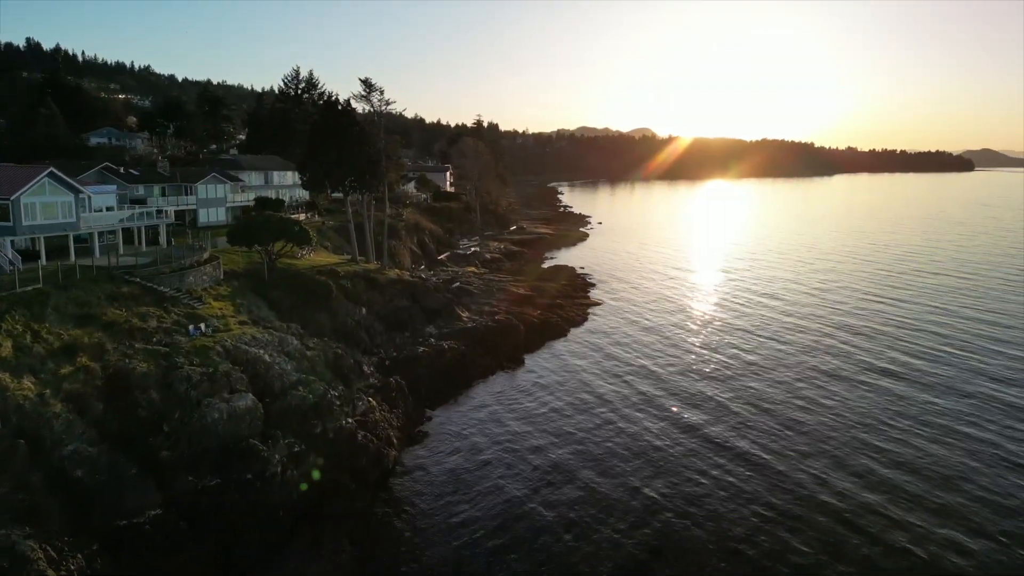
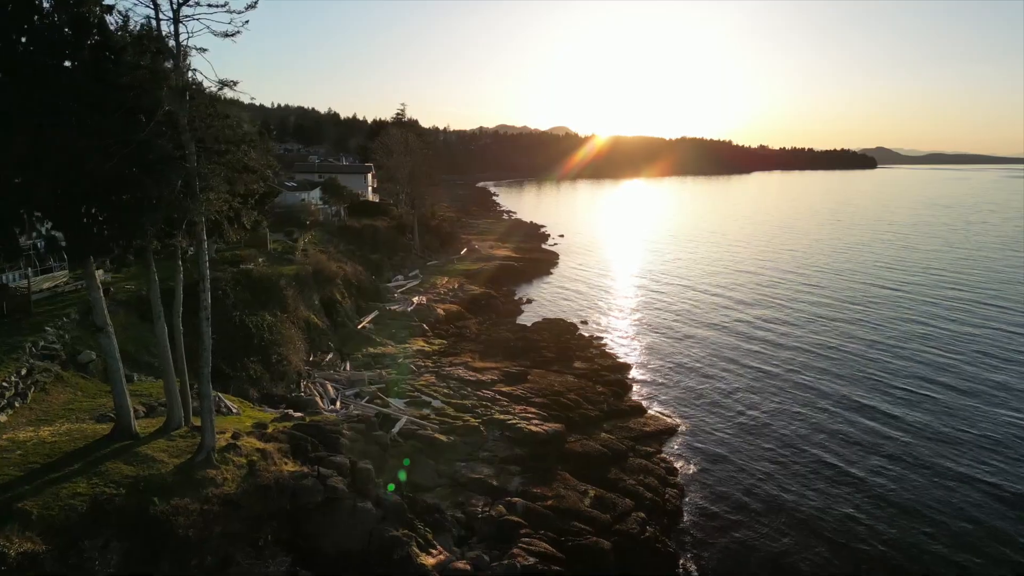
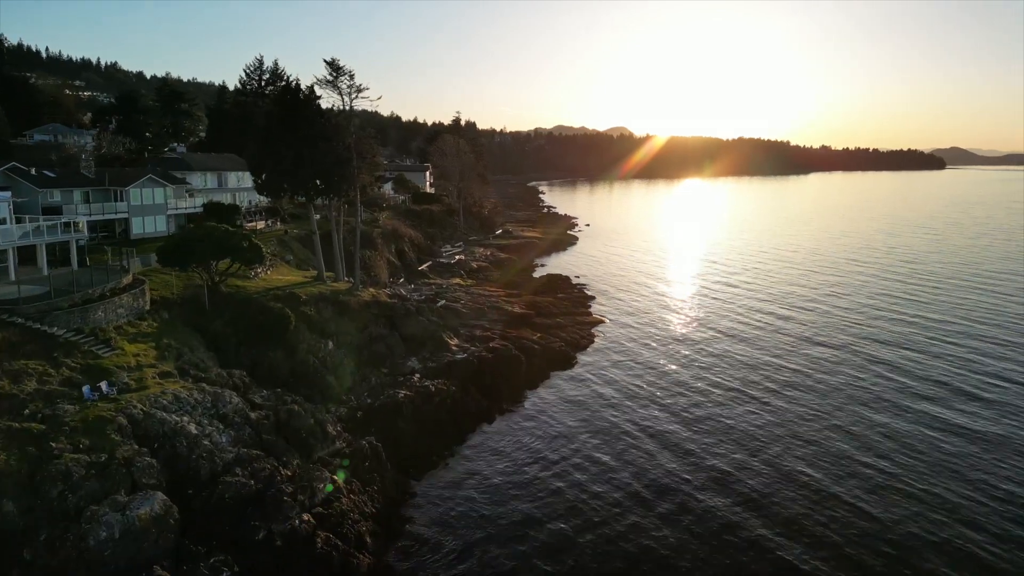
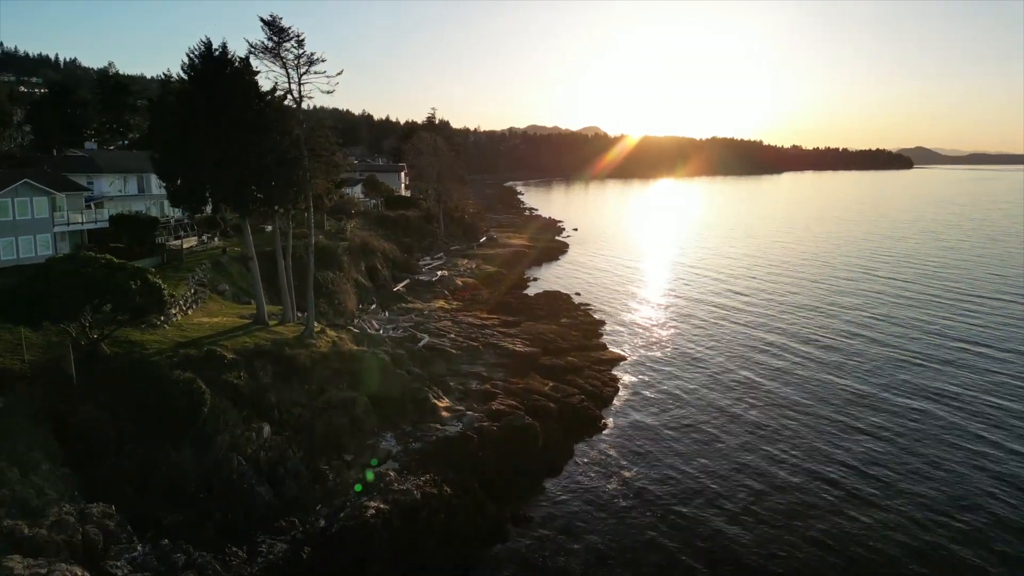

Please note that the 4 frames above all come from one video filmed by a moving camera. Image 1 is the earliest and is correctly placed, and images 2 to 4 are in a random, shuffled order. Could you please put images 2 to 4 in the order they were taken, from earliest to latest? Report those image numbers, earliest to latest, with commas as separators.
3, 4, 2
